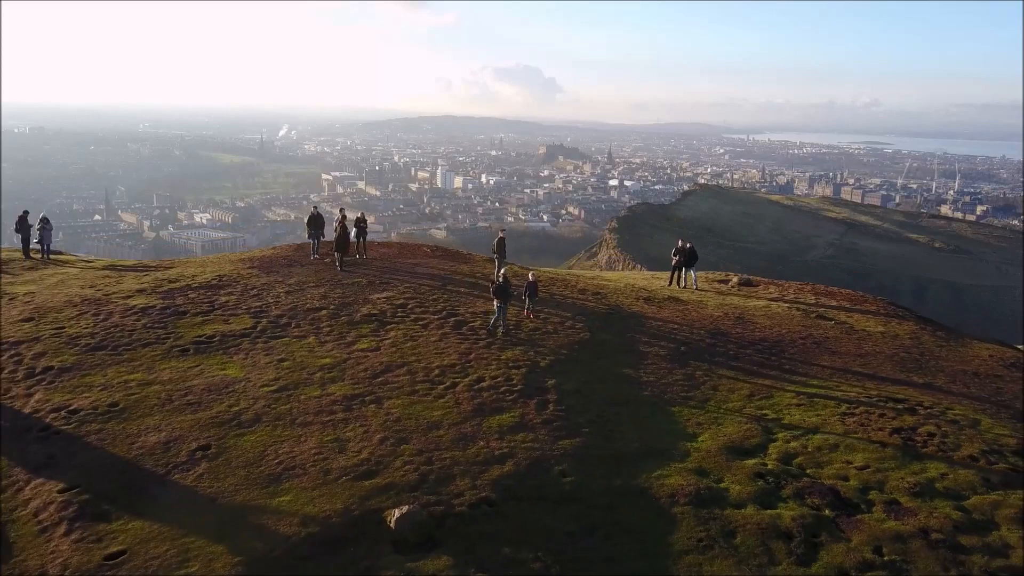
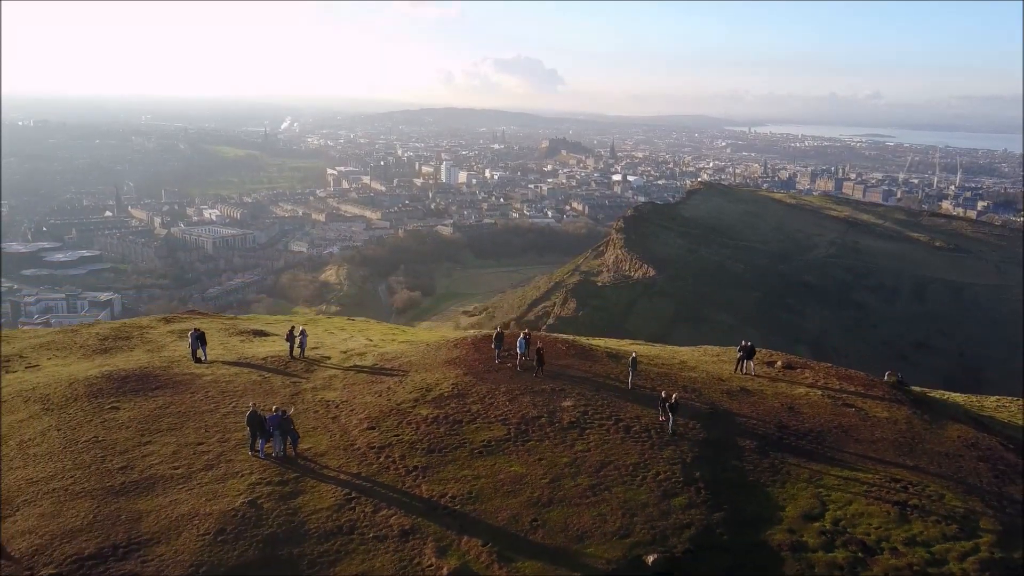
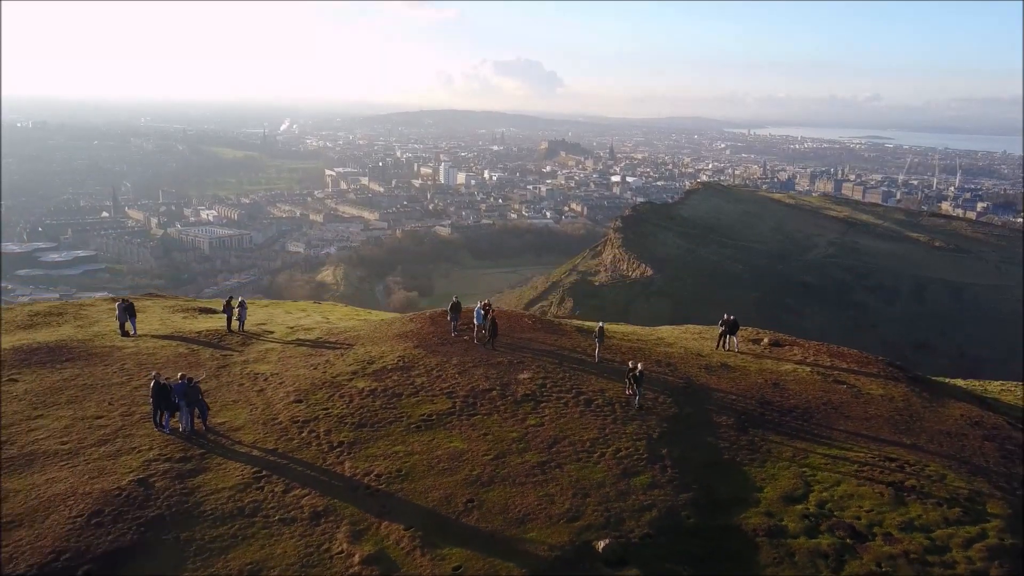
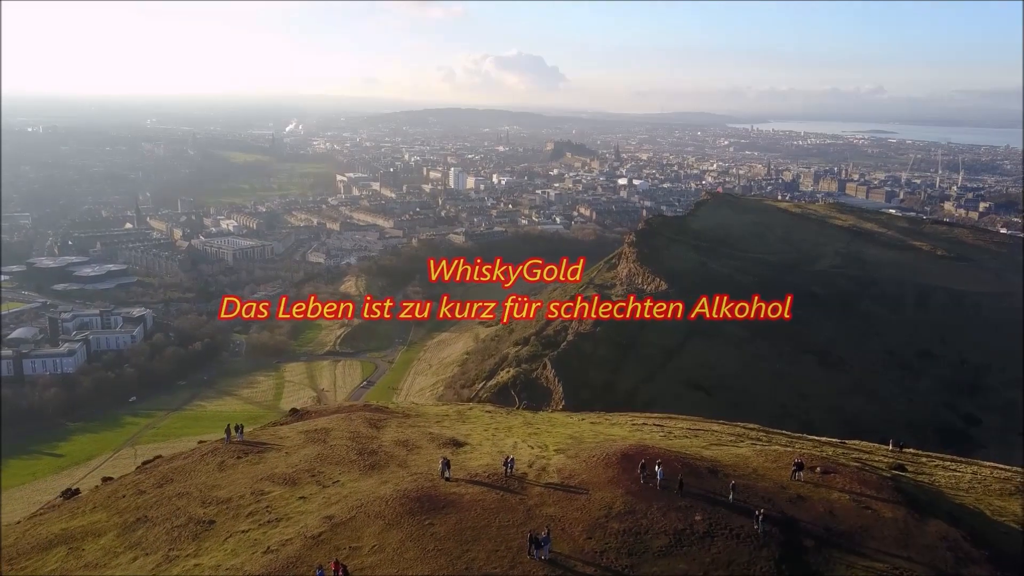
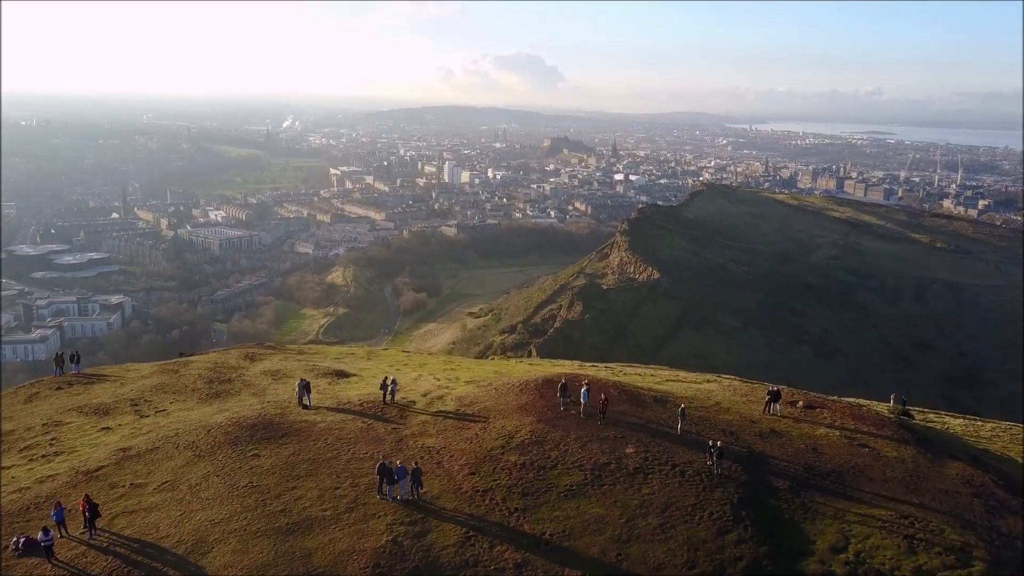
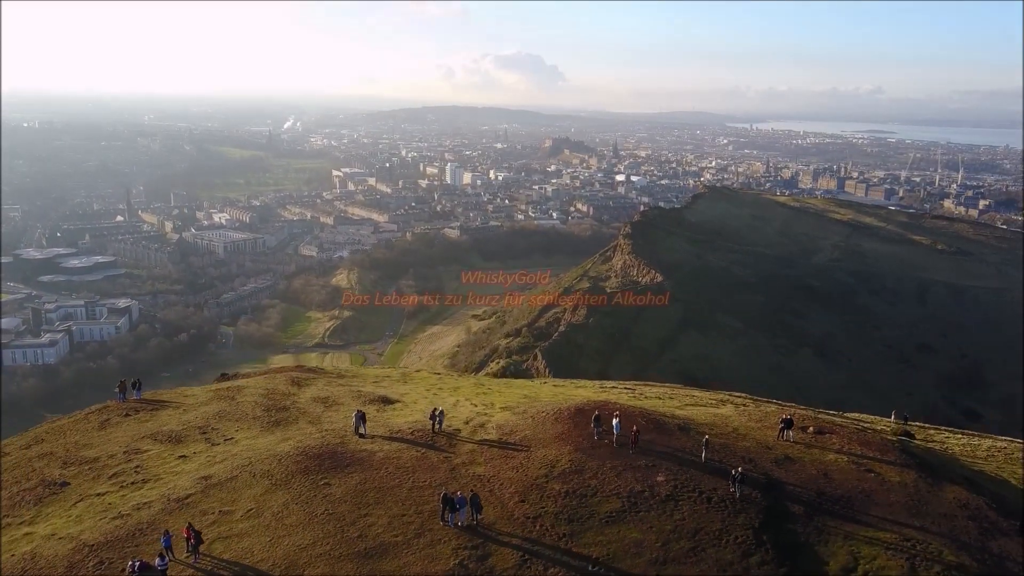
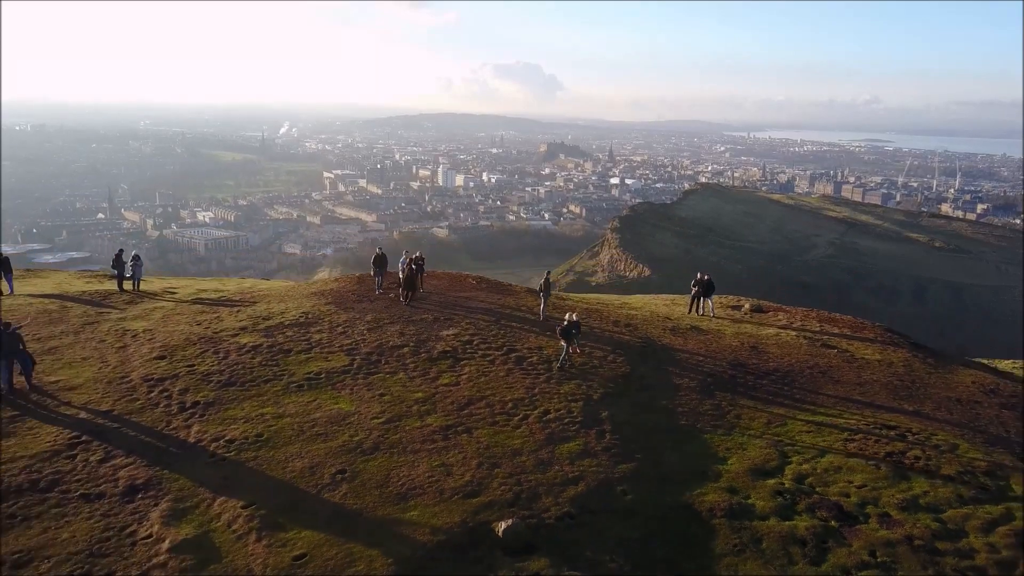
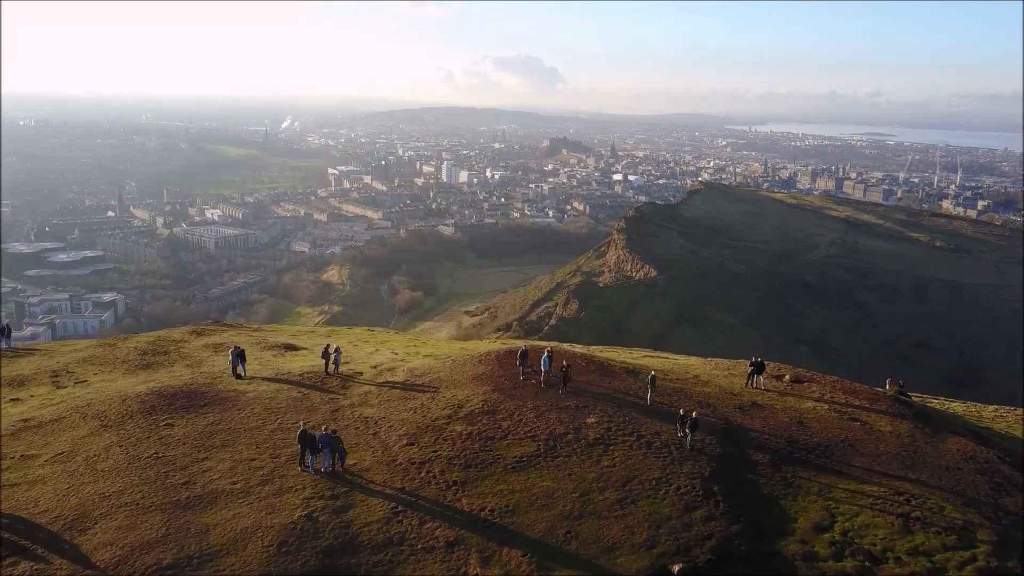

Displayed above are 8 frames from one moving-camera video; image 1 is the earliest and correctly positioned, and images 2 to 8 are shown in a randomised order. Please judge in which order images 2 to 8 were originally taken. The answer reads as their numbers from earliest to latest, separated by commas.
7, 3, 2, 8, 5, 6, 4
